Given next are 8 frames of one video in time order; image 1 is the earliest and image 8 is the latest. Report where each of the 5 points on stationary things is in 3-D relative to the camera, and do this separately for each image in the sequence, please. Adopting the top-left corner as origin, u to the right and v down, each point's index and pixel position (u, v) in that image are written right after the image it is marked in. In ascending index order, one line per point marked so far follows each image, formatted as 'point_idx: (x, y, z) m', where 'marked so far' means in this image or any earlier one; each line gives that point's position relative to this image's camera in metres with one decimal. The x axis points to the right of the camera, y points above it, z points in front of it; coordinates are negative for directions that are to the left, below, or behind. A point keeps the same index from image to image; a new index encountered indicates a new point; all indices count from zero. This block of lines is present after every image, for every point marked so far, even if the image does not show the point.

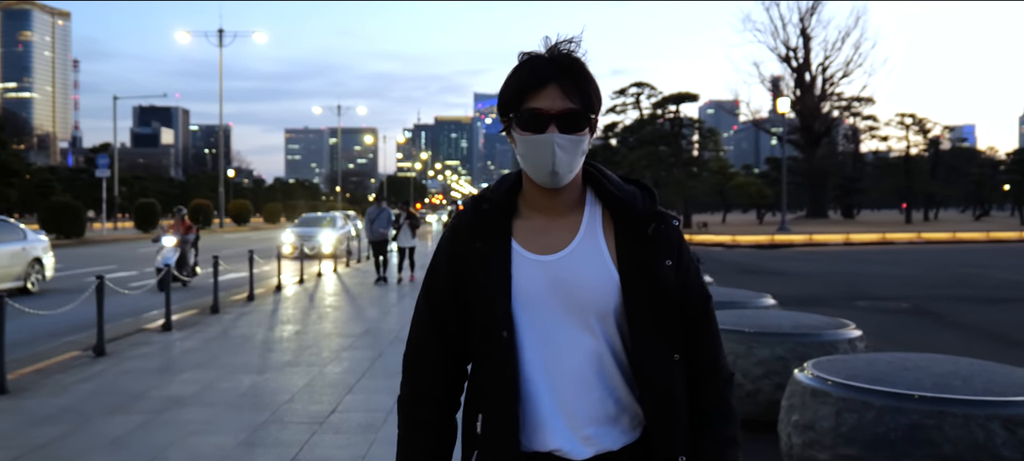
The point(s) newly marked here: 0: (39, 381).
0: (-4.5, -1.4, +7.7) m
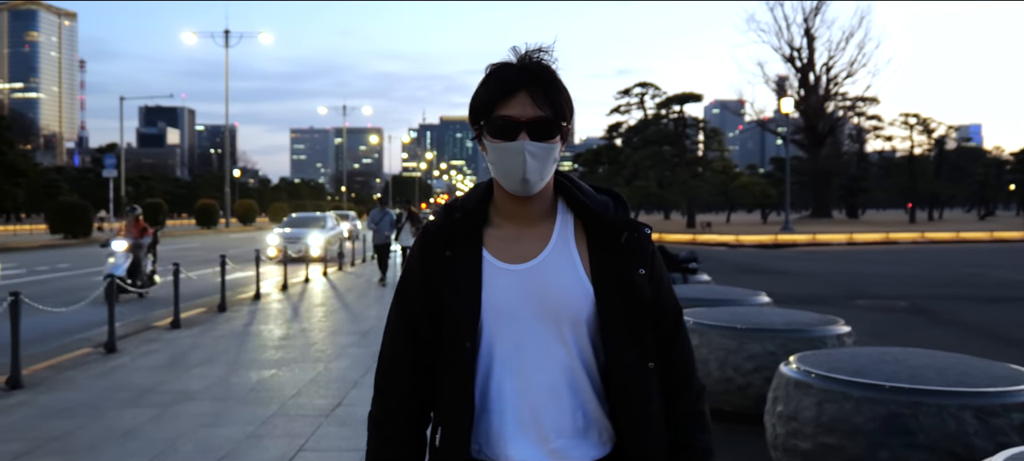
0: (-4.5, -1.4, +8.0) m
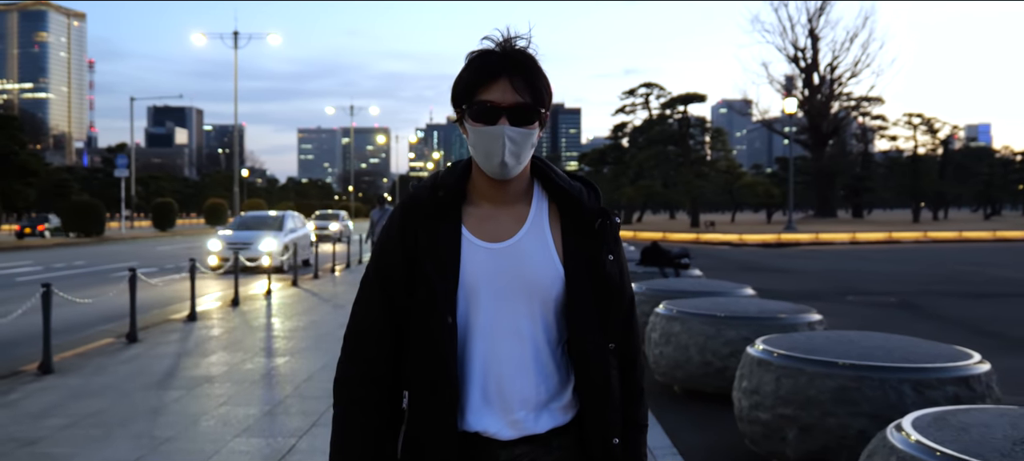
0: (-4.5, -1.4, +8.5) m
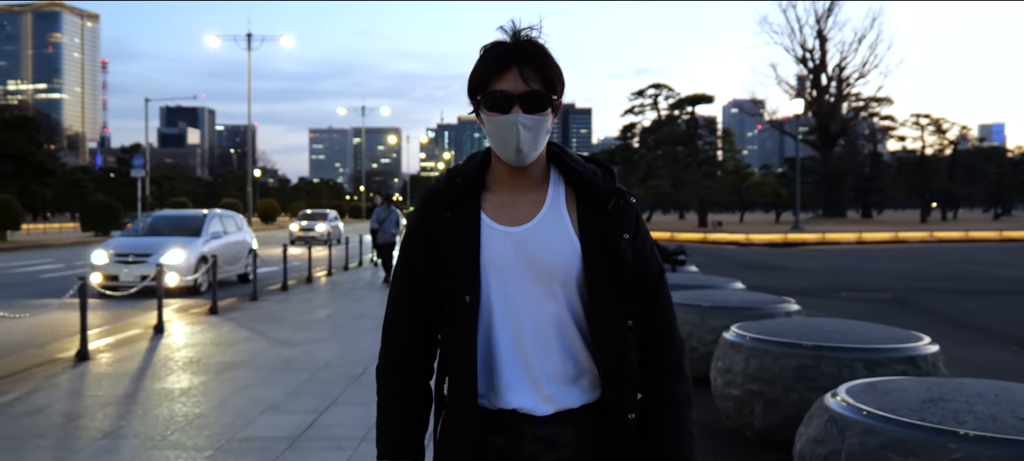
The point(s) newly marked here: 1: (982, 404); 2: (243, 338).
0: (-4.5, -1.4, +9.1) m
1: (+1.9, -0.7, +3.3) m
2: (-3.3, -1.3, +10.0) m
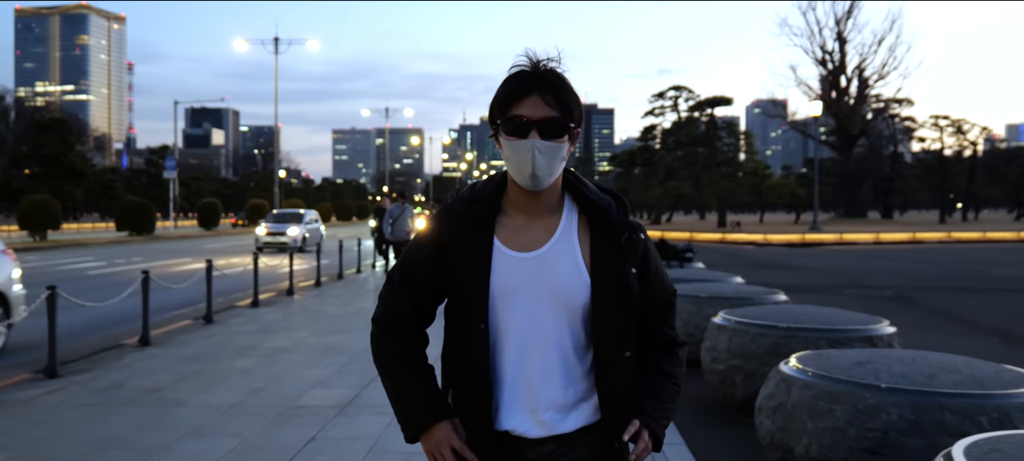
0: (-4.3, -1.3, +10.1) m
1: (+2.0, -0.7, +4.1) m
2: (-3.1, -1.3, +11.0) m
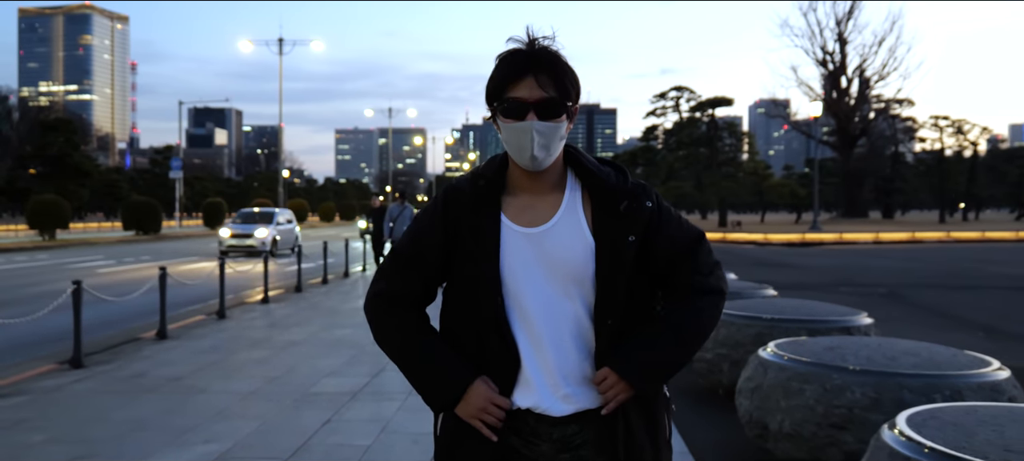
0: (-4.2, -1.3, +10.5) m
1: (+2.0, -0.7, +4.5) m
2: (-3.1, -1.3, +11.4) m
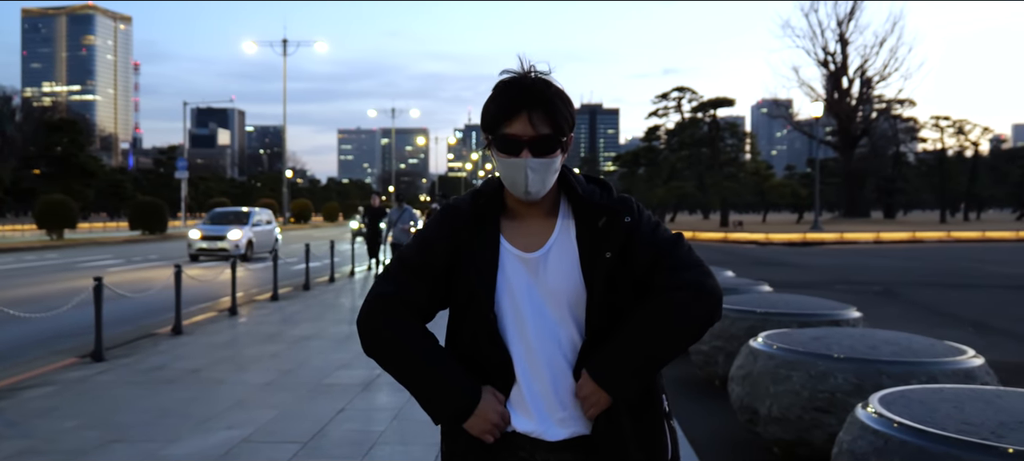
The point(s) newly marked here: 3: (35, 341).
0: (-4.2, -1.3, +10.9) m
1: (+2.0, -0.6, +4.8) m
2: (-3.0, -1.3, +11.7) m
3: (-5.5, -1.3, +9.3) m
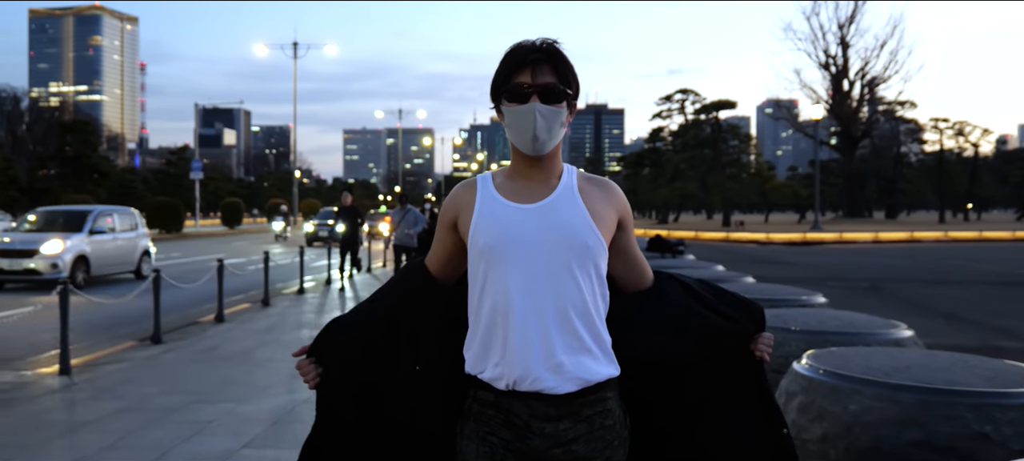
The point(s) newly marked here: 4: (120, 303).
0: (-4.0, -1.3, +12.0) m
1: (+2.1, -0.6, +5.9) m
2: (-2.8, -1.2, +12.8) m
3: (-5.4, -1.2, +10.4) m
4: (-6.2, -1.1, +12.7) m
